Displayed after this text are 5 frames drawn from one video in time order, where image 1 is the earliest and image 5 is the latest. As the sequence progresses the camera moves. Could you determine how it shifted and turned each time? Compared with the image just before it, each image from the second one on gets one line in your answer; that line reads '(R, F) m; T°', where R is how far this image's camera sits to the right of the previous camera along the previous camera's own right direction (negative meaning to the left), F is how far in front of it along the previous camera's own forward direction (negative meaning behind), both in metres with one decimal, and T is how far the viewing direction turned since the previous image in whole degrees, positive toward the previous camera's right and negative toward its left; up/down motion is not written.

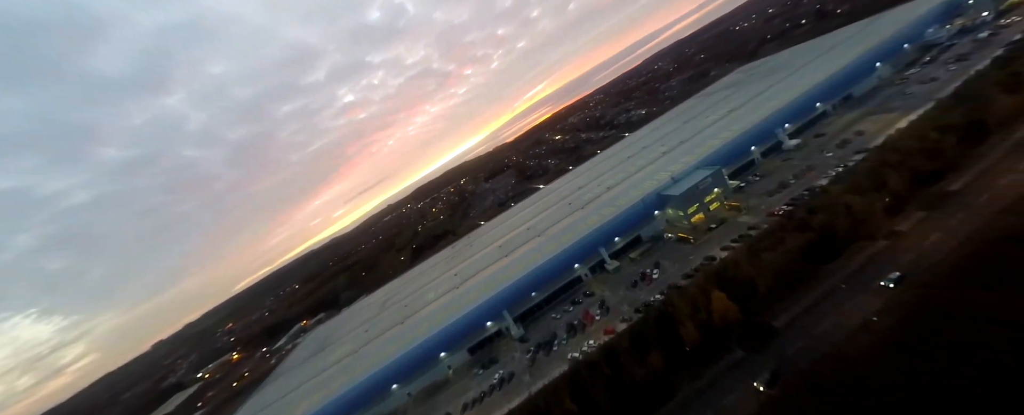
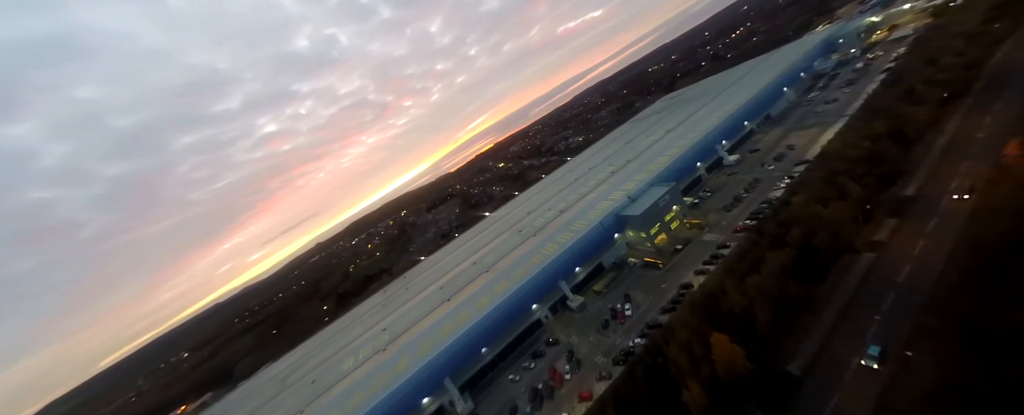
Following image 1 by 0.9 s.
(+0.3, +2.9) m; +9°
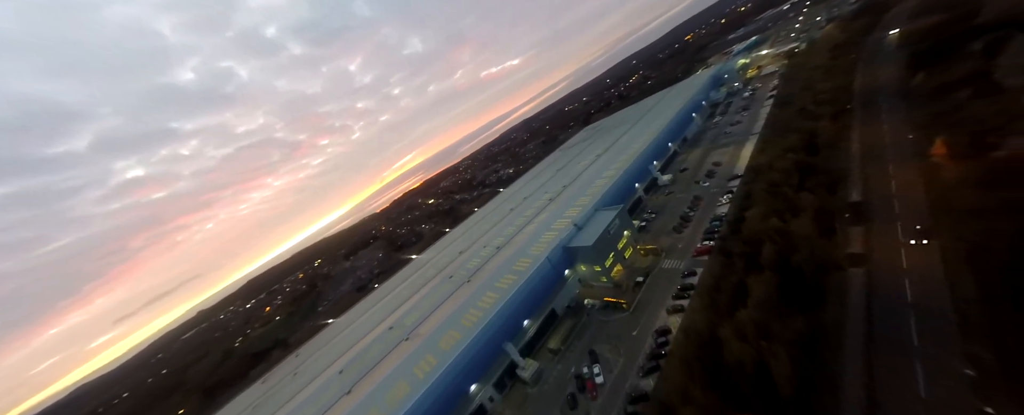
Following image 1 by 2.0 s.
(+0.4, +3.2) m; +11°
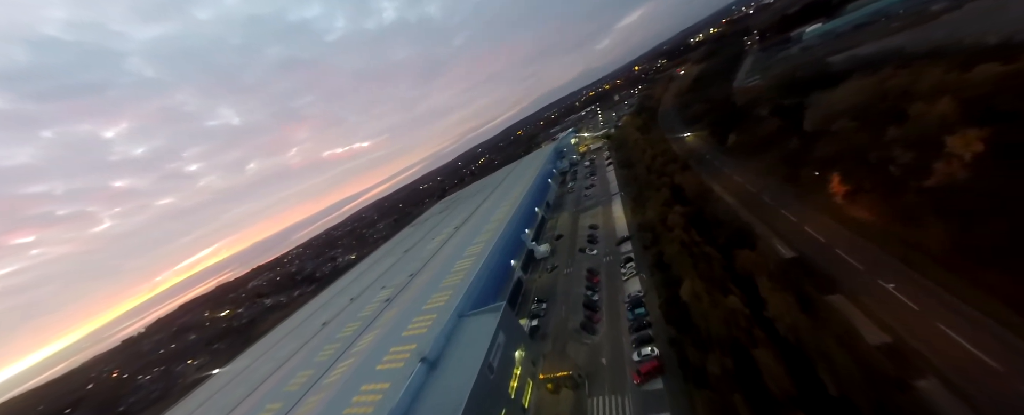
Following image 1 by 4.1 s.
(+1.7, +6.4) m; +24°
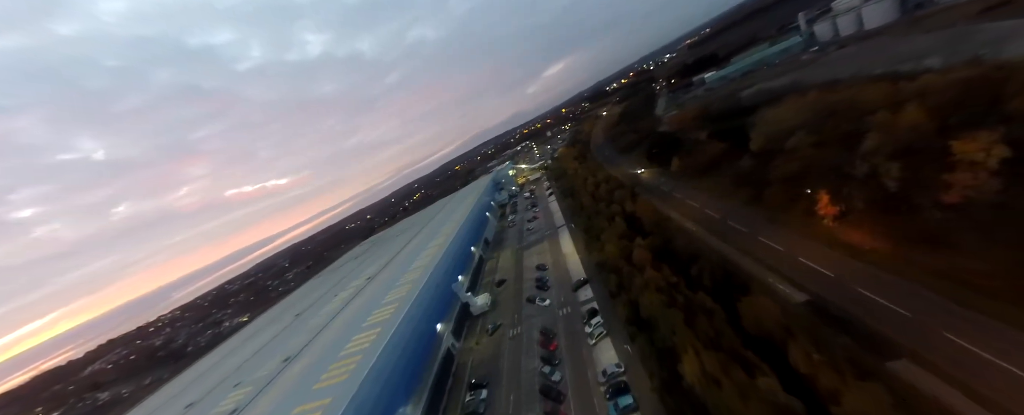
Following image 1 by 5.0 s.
(+0.5, +3.3) m; +10°
